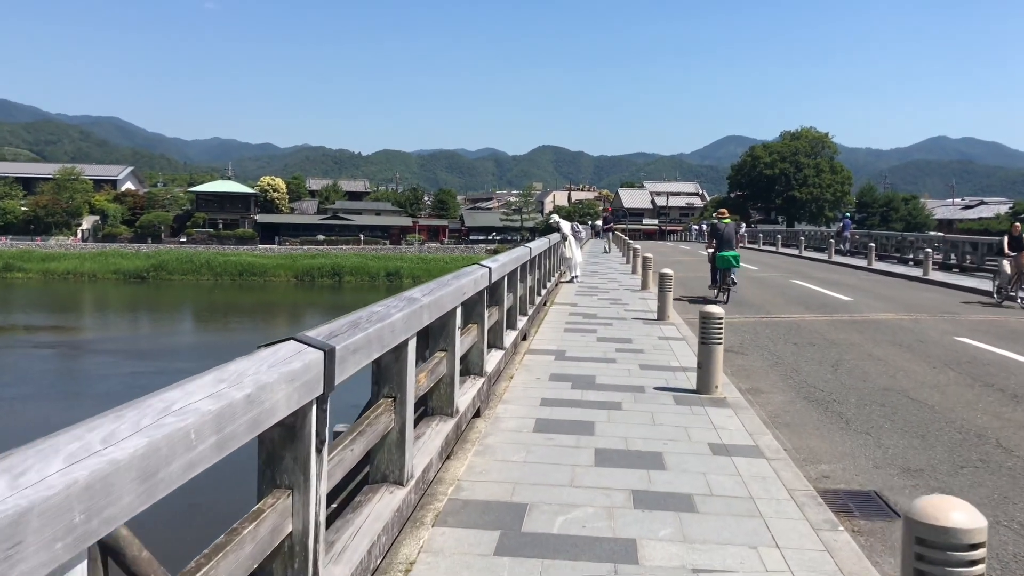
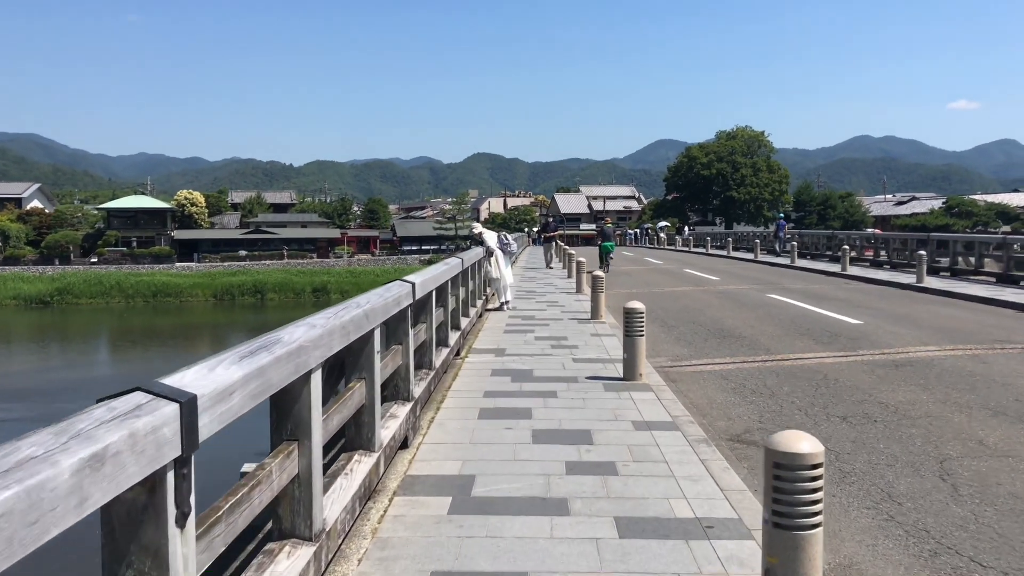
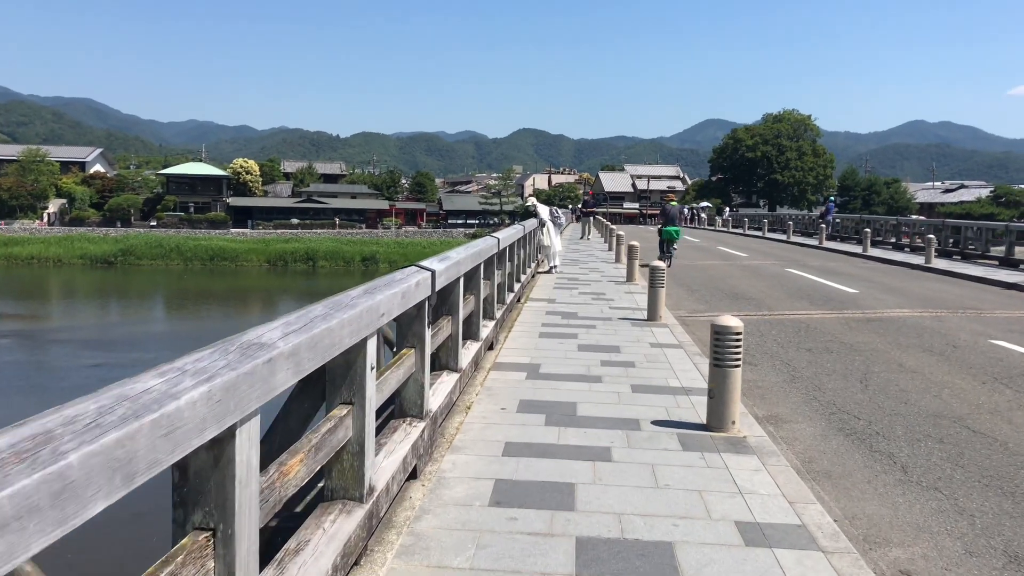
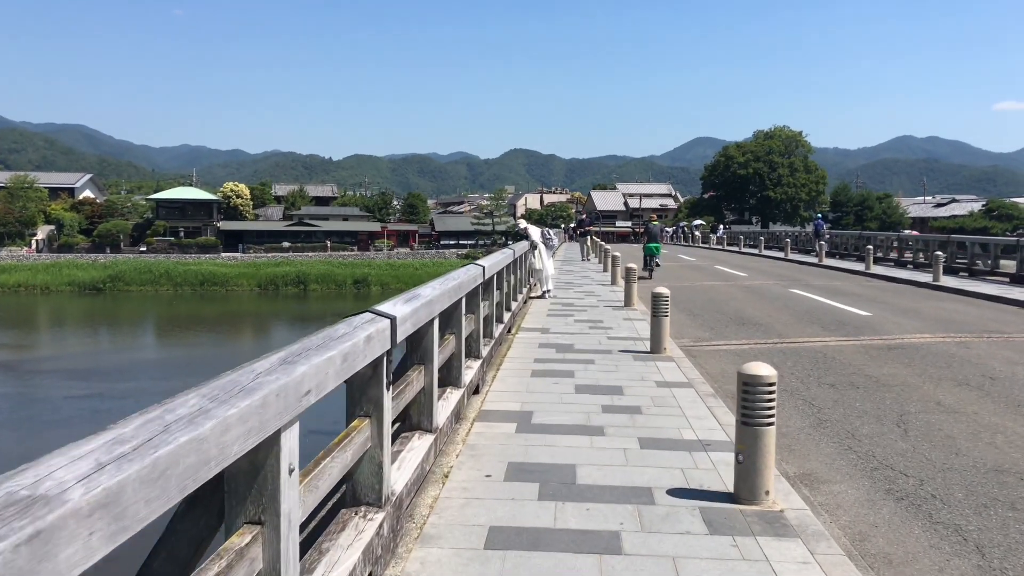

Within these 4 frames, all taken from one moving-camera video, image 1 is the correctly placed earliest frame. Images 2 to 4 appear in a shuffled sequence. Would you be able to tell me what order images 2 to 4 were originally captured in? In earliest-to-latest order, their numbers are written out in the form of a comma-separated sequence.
3, 4, 2
